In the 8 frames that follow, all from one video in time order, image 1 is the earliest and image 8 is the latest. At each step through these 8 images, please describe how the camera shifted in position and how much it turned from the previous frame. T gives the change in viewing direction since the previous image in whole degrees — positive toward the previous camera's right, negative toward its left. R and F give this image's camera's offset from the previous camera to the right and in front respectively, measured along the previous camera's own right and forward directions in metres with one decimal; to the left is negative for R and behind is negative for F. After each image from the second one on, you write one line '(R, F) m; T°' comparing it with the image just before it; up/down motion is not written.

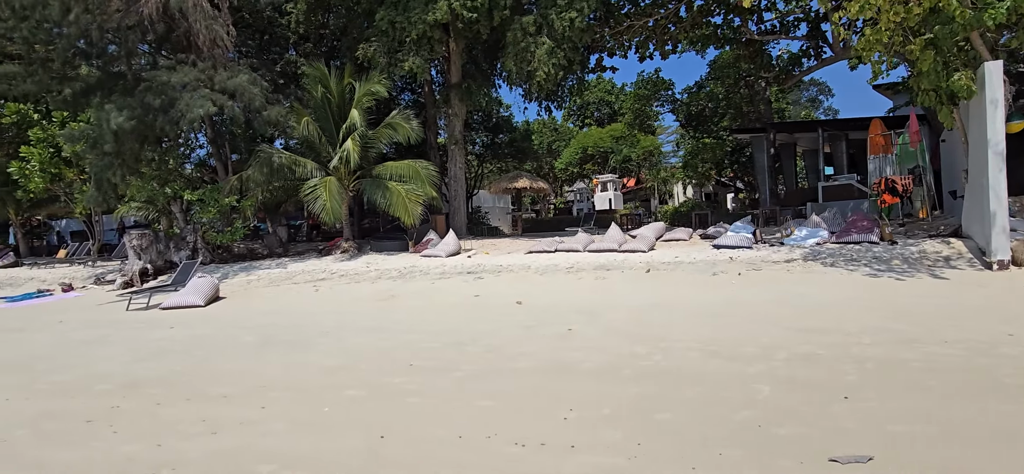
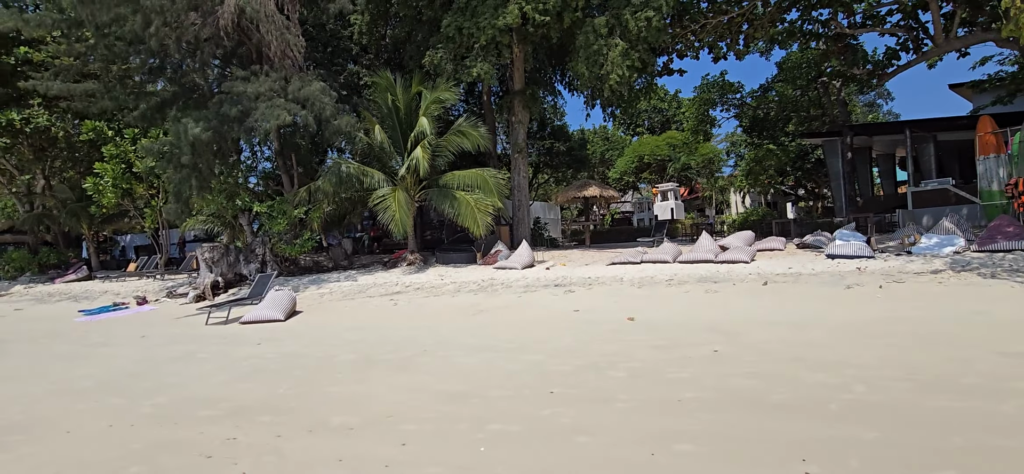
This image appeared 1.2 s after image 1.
(-1.0, +0.7) m; -4°
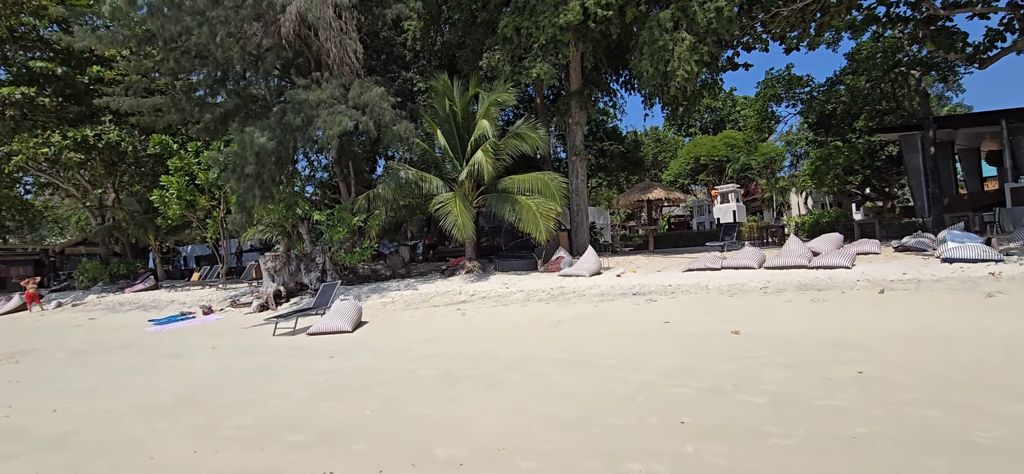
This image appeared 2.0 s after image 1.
(-0.6, +0.5) m; -4°
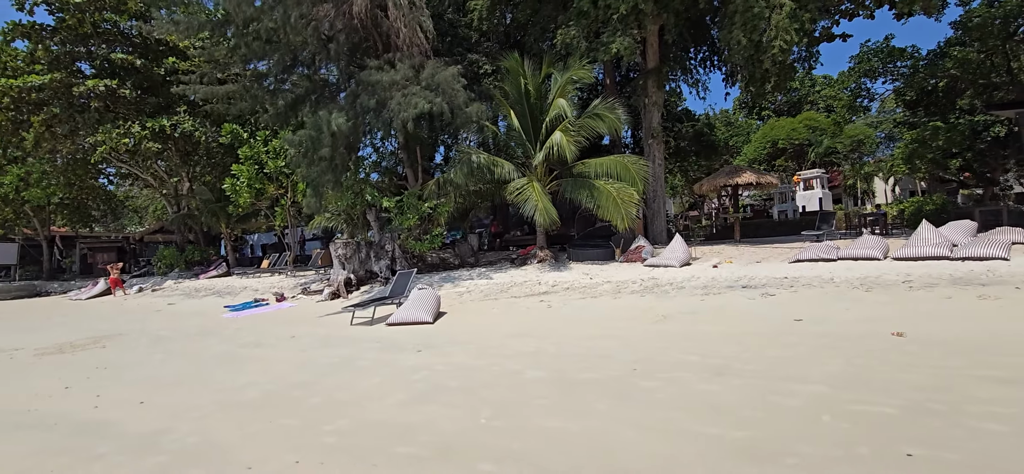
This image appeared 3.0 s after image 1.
(-0.7, +0.7) m; -5°
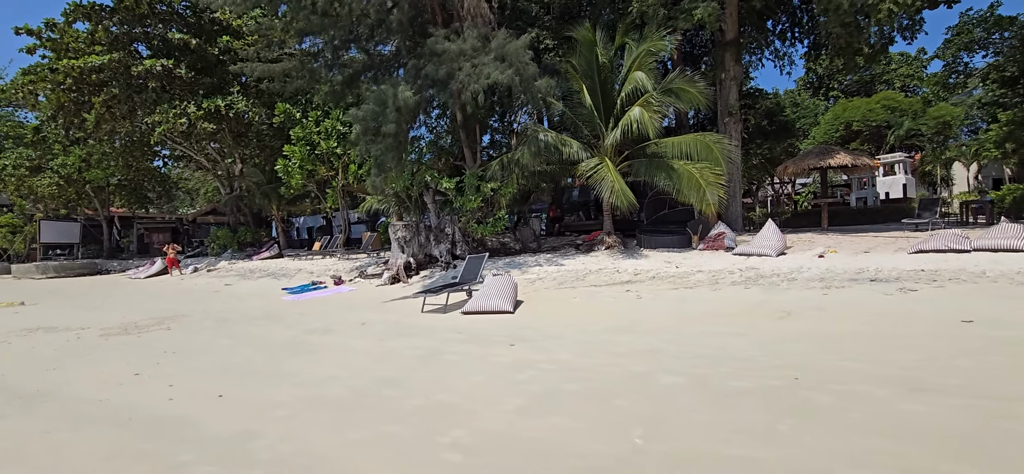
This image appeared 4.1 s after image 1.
(-0.8, +0.8) m; -4°
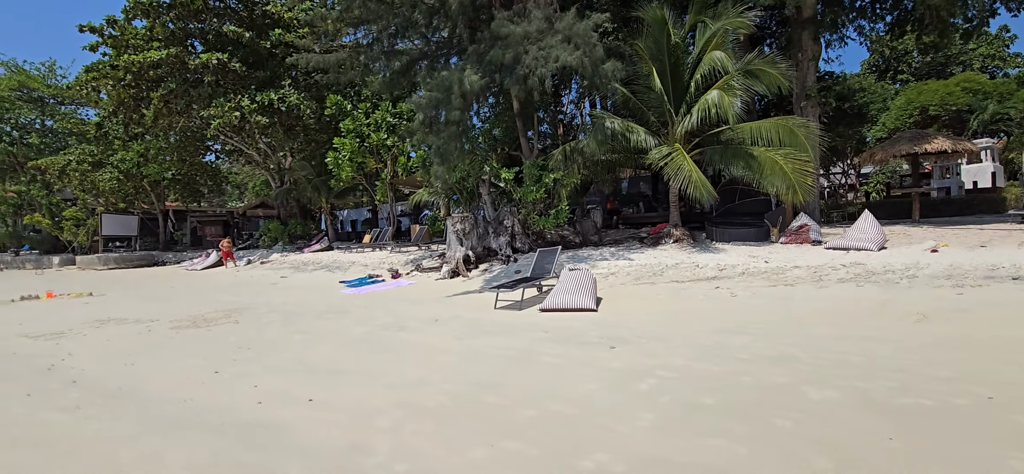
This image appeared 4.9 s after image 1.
(-0.7, +0.5) m; -4°
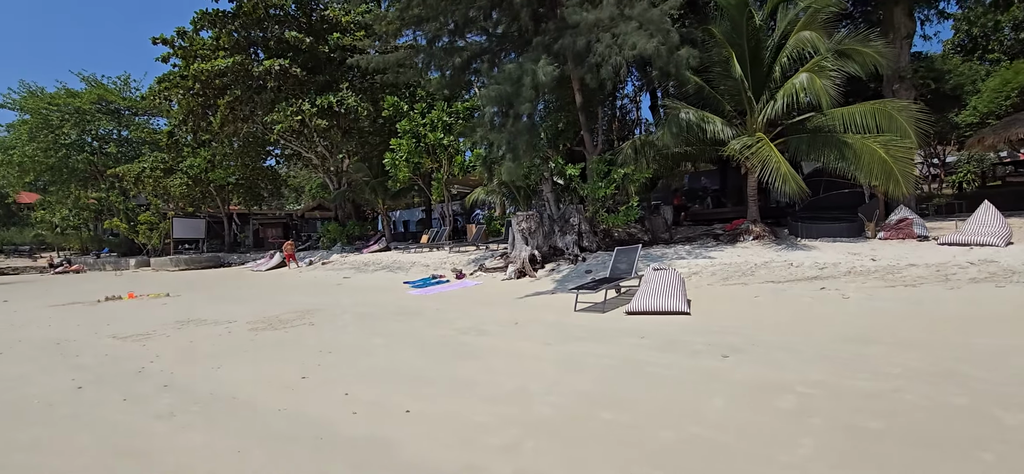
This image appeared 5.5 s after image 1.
(-0.5, +0.4) m; -5°
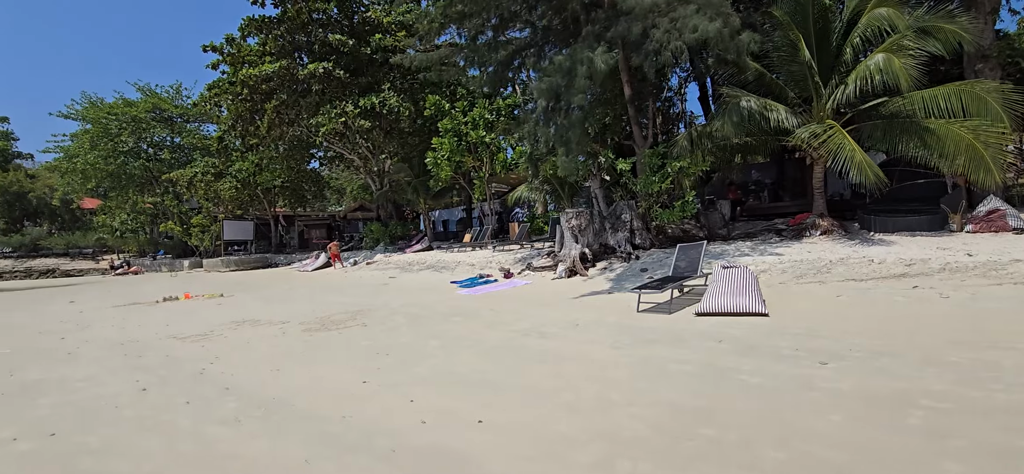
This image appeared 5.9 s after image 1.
(-0.3, +0.3) m; -4°
